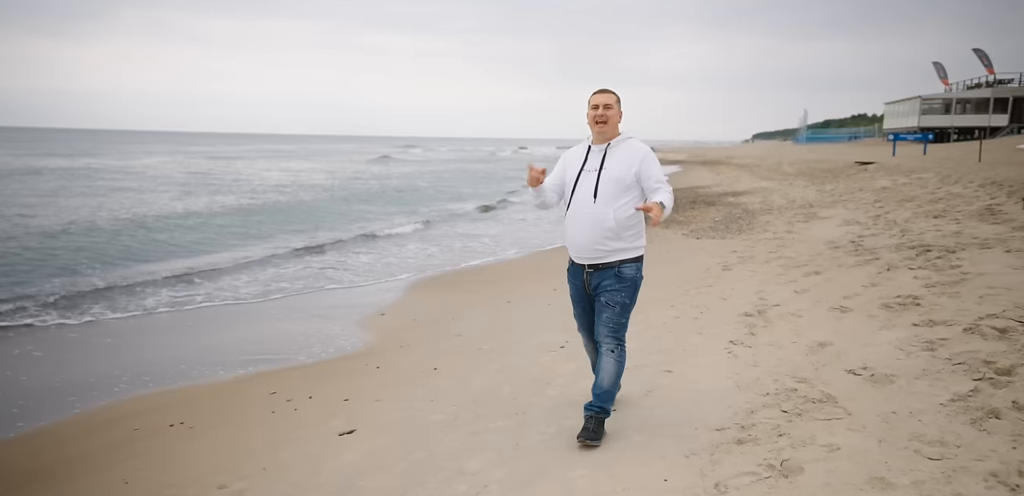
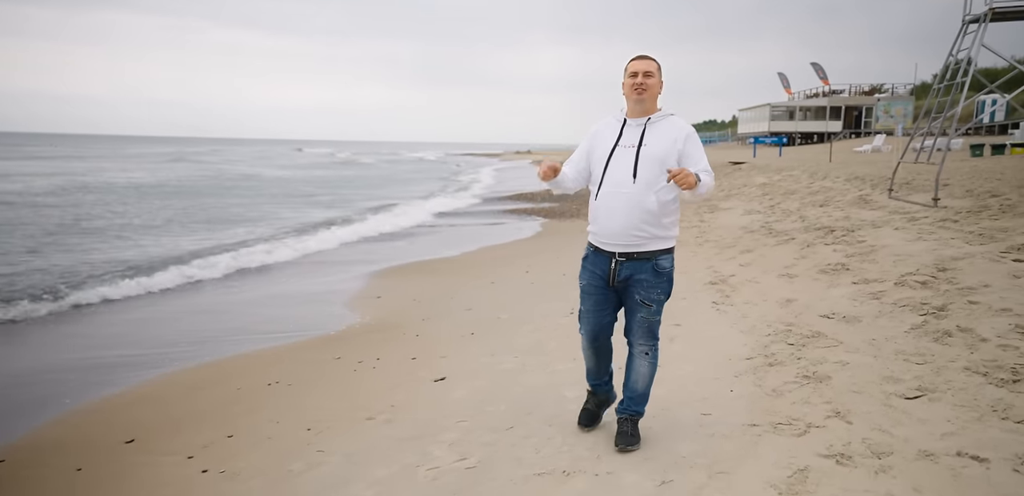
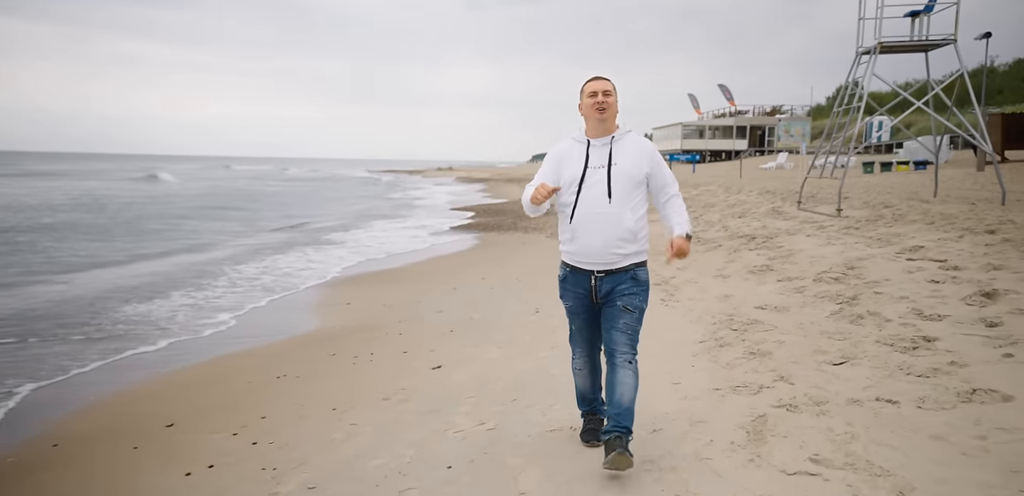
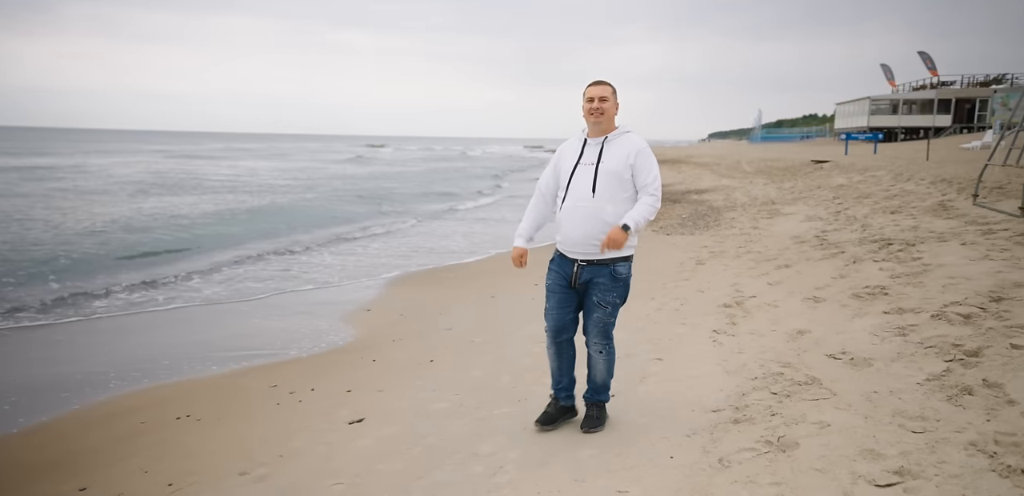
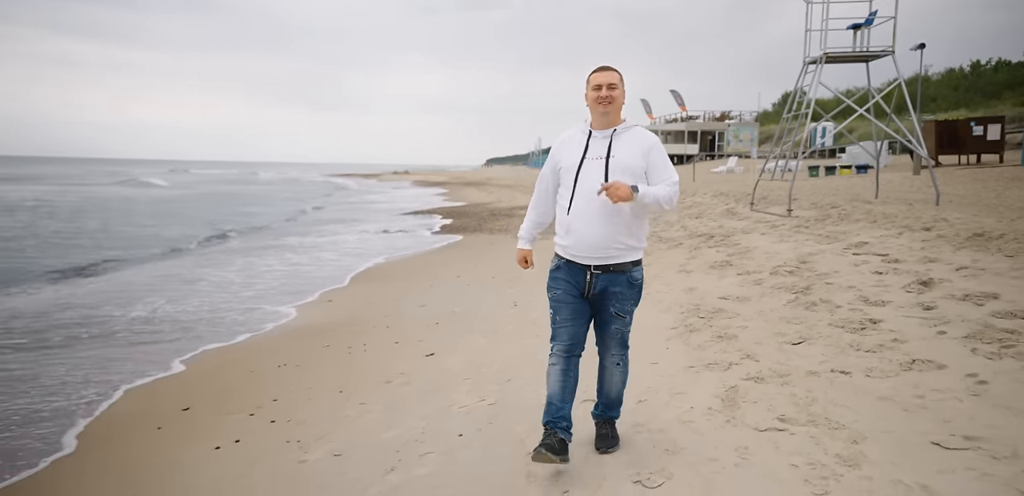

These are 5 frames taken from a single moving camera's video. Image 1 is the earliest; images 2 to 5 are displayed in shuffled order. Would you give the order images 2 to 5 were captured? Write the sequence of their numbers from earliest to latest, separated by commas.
4, 2, 3, 5
